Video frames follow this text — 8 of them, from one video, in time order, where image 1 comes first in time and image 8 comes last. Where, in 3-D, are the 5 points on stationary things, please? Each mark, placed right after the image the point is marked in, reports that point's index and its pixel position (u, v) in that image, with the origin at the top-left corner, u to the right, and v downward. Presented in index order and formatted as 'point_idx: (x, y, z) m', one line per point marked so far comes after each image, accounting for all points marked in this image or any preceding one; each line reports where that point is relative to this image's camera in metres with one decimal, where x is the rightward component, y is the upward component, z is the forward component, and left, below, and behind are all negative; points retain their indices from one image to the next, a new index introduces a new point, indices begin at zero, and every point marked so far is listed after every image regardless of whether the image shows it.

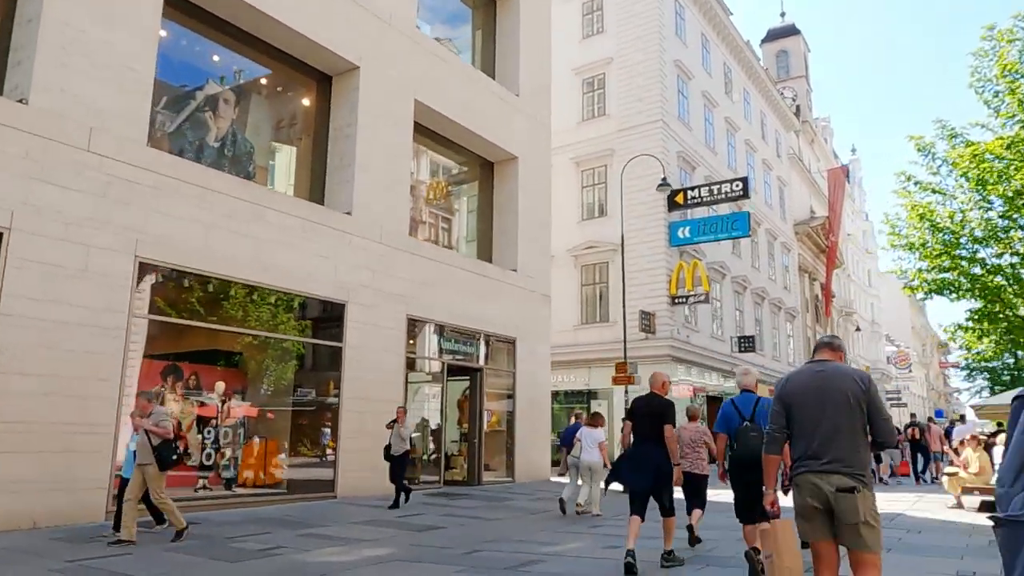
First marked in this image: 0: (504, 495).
0: (-0.1, -4.9, +17.8) m
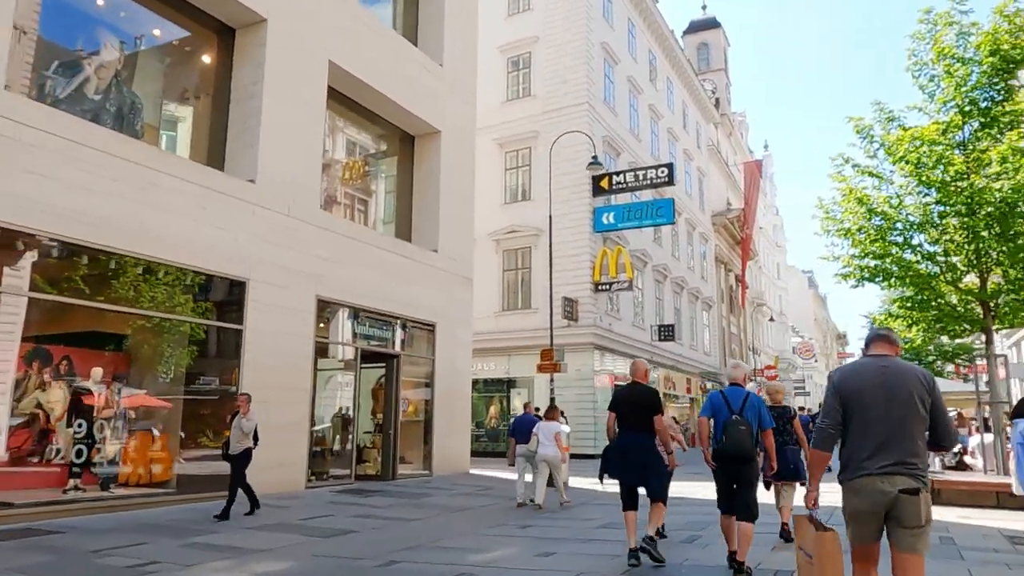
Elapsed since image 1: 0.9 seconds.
0: (-1.9, -4.4, +16.6) m
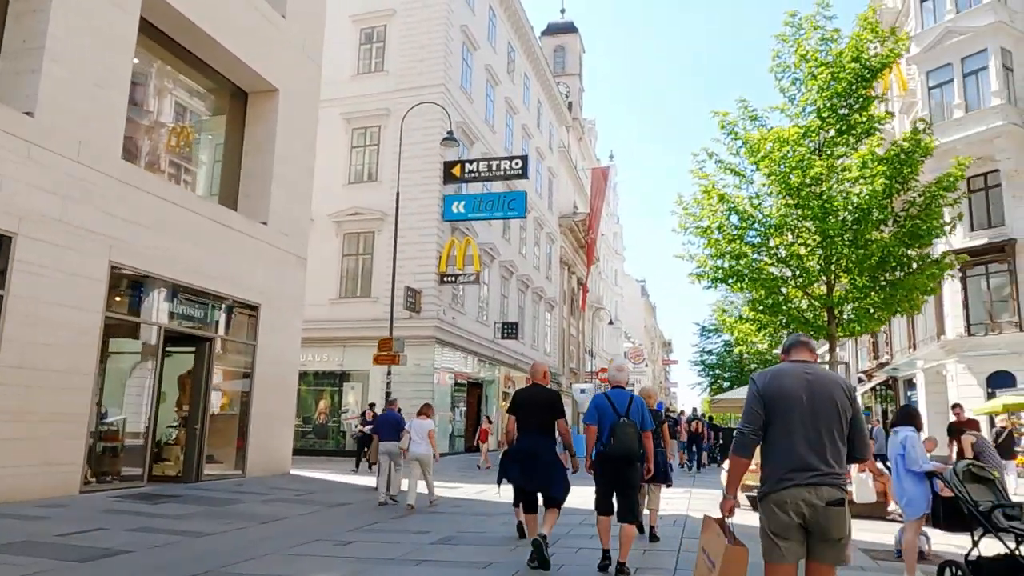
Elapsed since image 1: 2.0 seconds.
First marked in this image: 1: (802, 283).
0: (-5.3, -3.9, +14.3) m
1: (+5.7, +0.1, +14.8) m
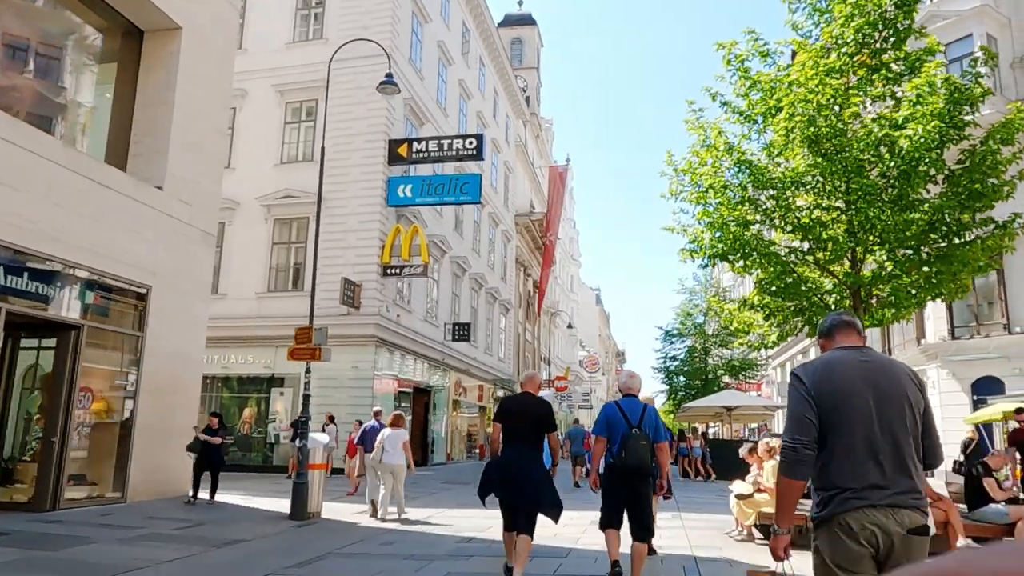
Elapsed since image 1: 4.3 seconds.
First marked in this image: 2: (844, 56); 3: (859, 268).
0: (-6.0, -3.4, +10.8) m
1: (+4.9, +0.5, +12.0) m
2: (+5.3, +3.7, +12.2) m
3: (+5.2, +0.3, +11.4) m
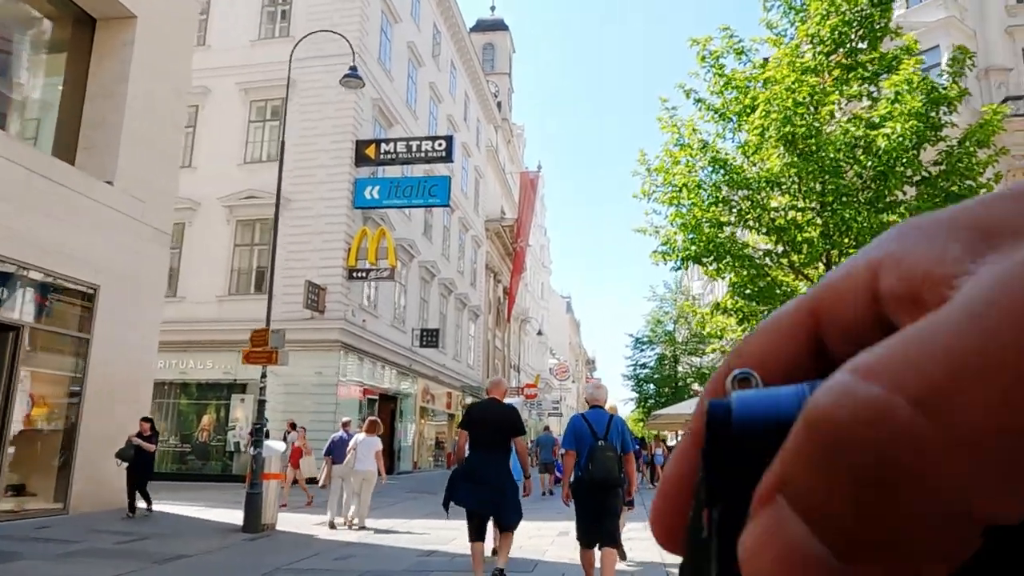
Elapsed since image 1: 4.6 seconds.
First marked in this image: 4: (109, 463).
0: (-6.5, -3.4, +10.1) m
1: (+4.4, +0.4, +11.7) m
2: (+4.8, +3.7, +12.0) m
3: (+4.7, +0.3, +11.1) m
4: (-7.8, -3.4, +14.7) m
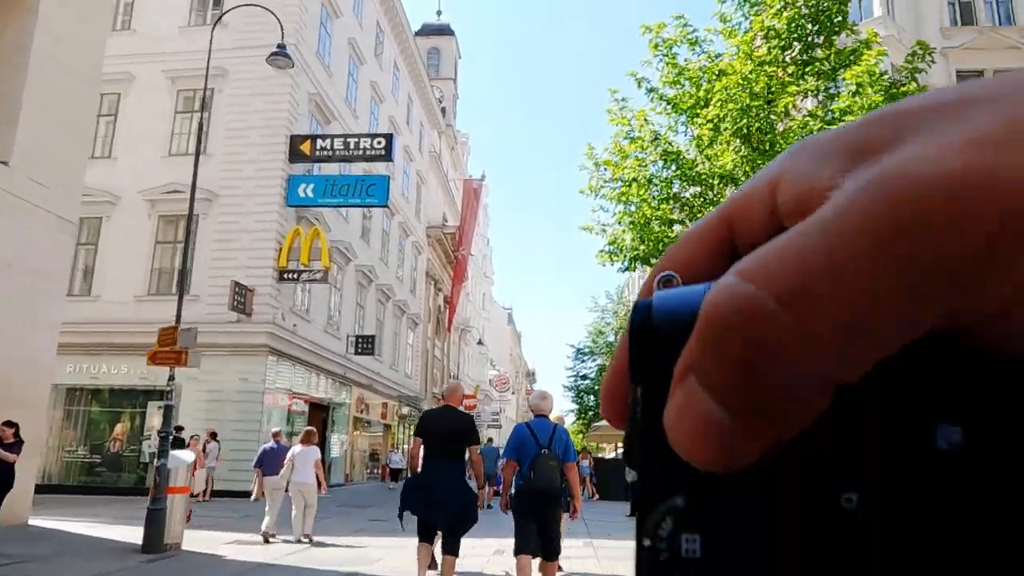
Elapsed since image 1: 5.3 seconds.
0: (-7.3, -3.2, +8.6) m
1: (+3.5, +0.4, +11.2) m
2: (+3.9, +3.6, +11.5) m
3: (+3.9, +0.2, +10.6) m
4: (-9.0, -3.2, +13.2) m
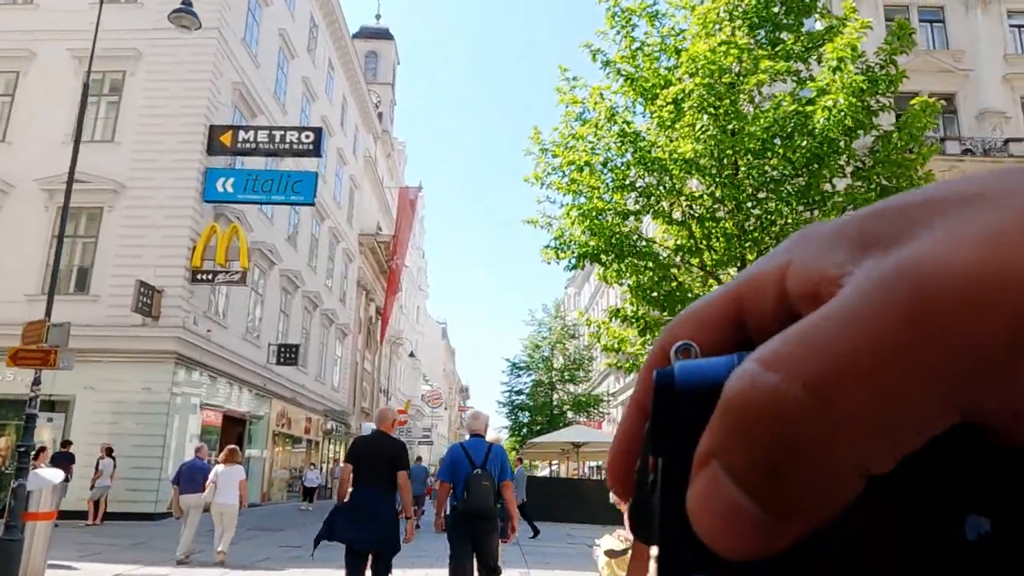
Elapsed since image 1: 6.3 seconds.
0: (-8.0, -2.9, +6.6) m
1: (+2.7, +0.3, +10.1) m
2: (+3.1, +3.5, +10.6) m
3: (+3.1, +0.2, +9.6) m
4: (-10.1, -3.0, +11.0) m
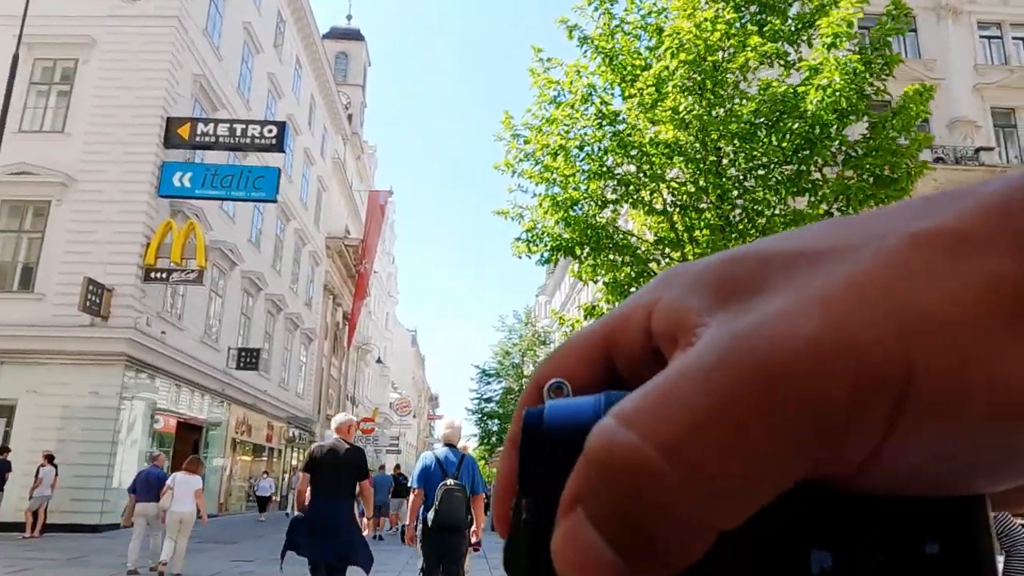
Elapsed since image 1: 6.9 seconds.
0: (-8.3, -2.7, +5.6) m
1: (+2.3, +0.4, +9.5) m
2: (+2.7, +3.6, +10.0) m
3: (+2.7, +0.2, +9.0) m
4: (-10.5, -2.8, +9.8) m
